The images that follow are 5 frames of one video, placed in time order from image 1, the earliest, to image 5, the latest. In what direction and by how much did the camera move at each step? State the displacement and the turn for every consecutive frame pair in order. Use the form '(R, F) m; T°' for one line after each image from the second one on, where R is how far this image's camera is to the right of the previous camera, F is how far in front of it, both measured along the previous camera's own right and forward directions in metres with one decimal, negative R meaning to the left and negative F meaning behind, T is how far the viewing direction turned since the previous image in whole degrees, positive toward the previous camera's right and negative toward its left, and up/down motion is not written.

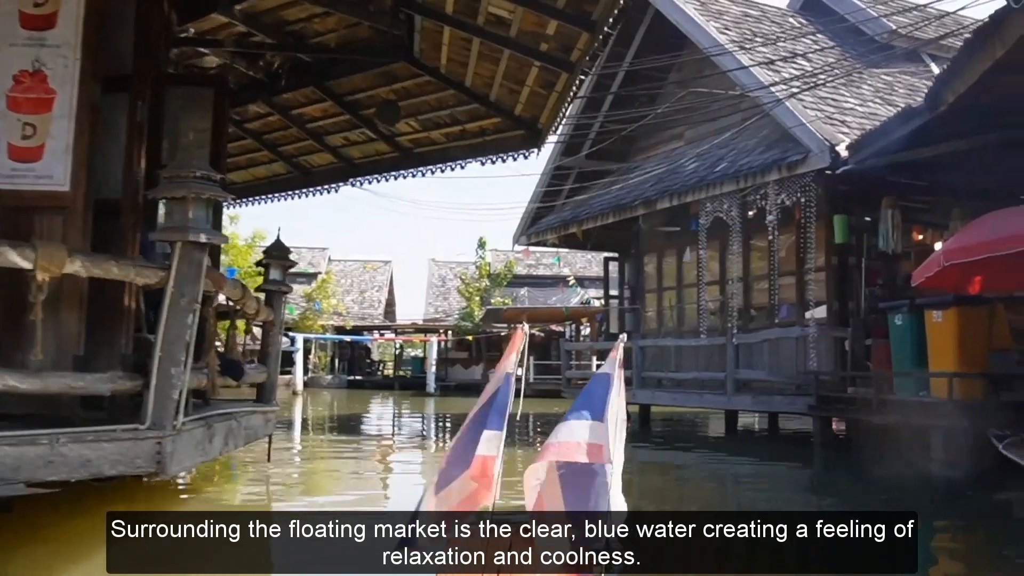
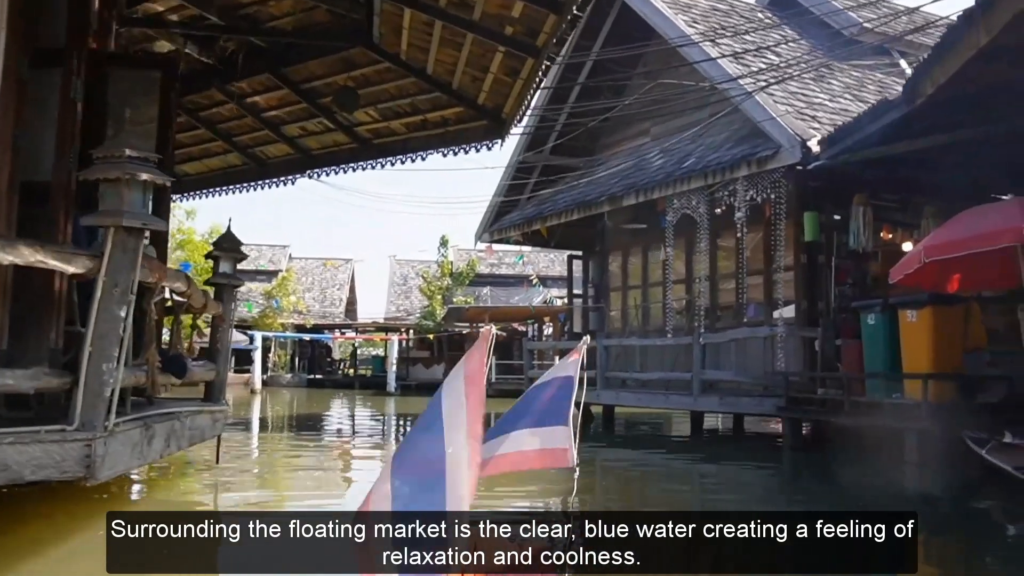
(0.0, +0.3) m; +2°
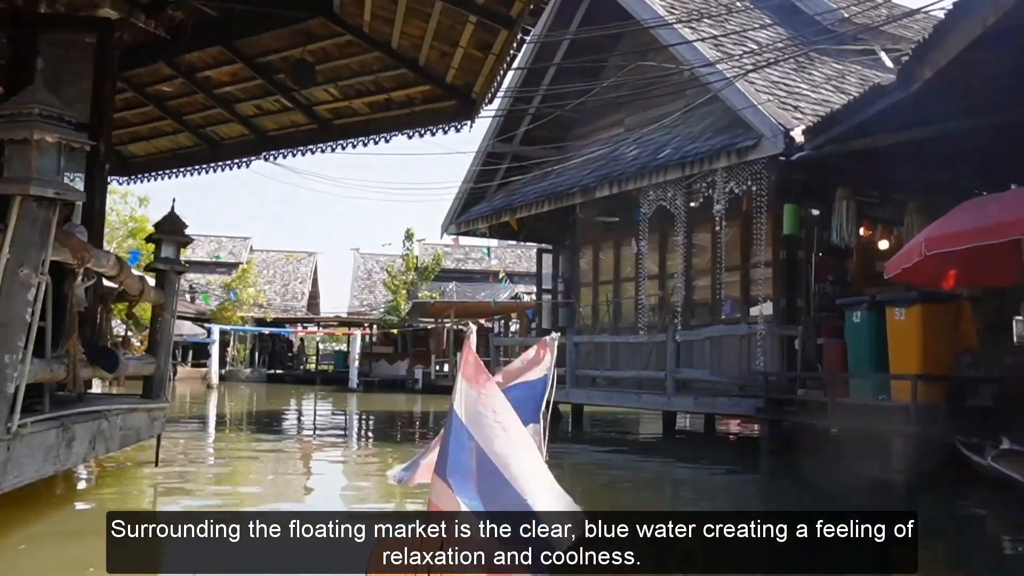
(0.0, +0.5) m; +2°
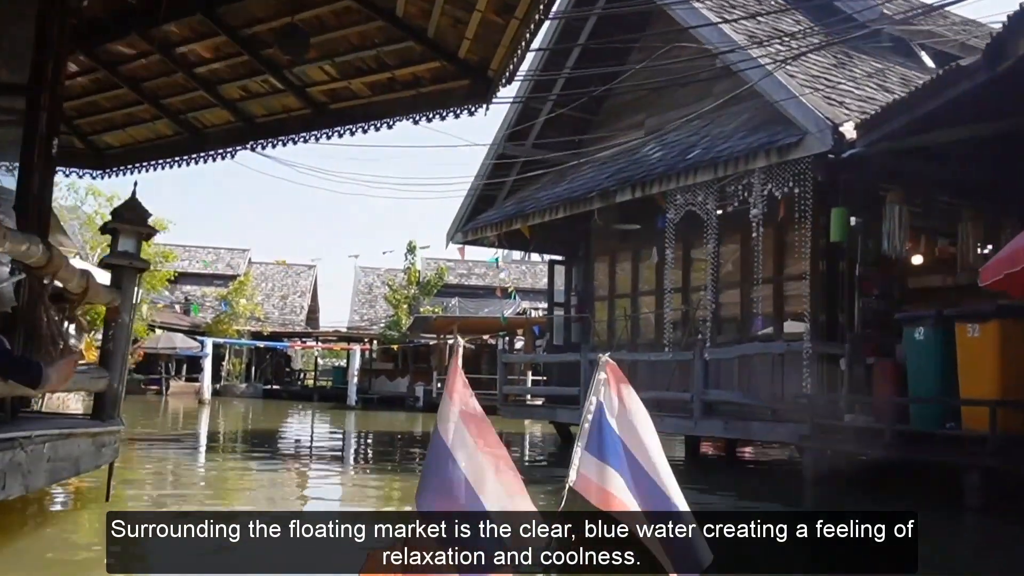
(-0.1, +0.9) m; 0°
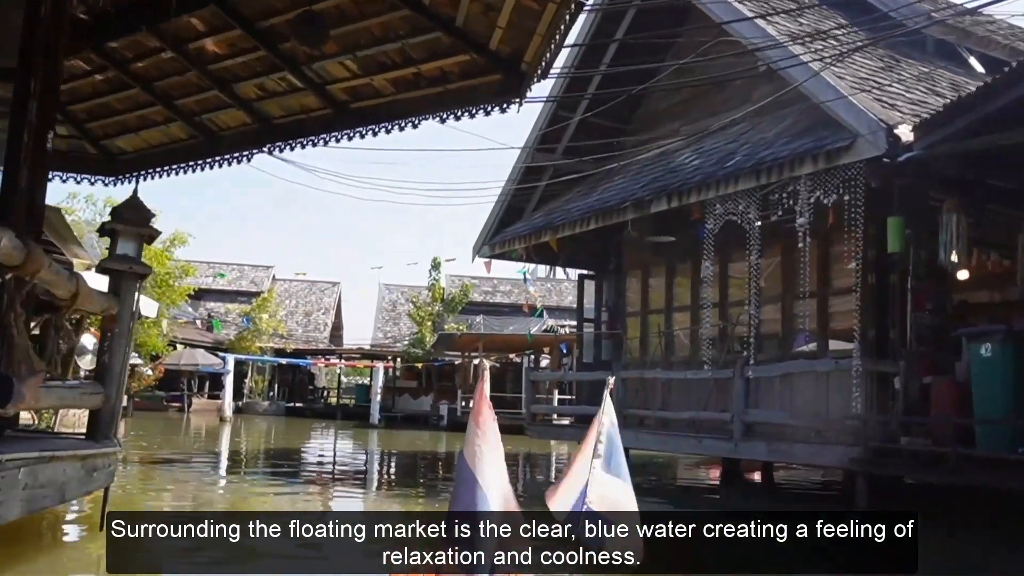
(-0.1, +0.5) m; -1°
